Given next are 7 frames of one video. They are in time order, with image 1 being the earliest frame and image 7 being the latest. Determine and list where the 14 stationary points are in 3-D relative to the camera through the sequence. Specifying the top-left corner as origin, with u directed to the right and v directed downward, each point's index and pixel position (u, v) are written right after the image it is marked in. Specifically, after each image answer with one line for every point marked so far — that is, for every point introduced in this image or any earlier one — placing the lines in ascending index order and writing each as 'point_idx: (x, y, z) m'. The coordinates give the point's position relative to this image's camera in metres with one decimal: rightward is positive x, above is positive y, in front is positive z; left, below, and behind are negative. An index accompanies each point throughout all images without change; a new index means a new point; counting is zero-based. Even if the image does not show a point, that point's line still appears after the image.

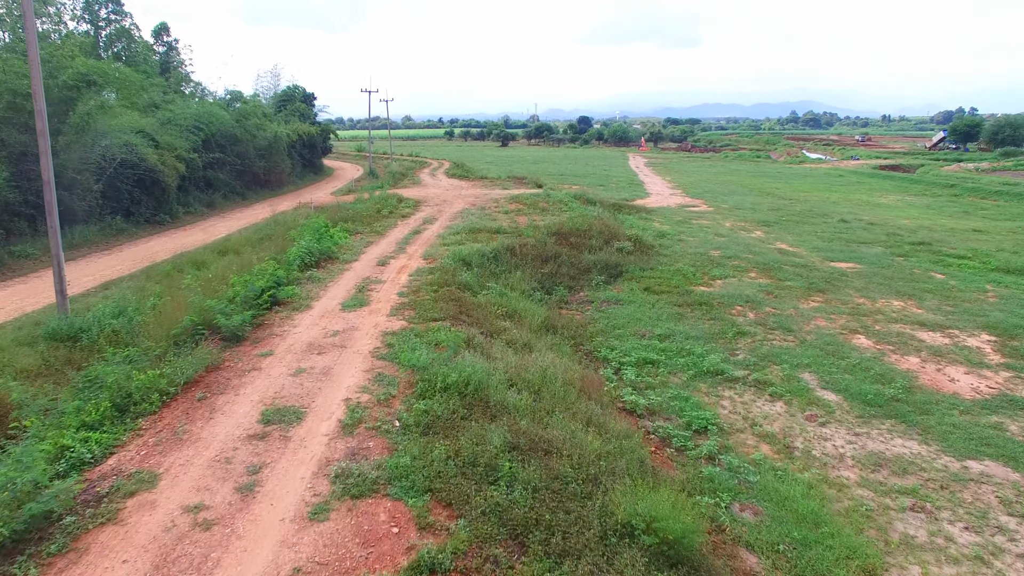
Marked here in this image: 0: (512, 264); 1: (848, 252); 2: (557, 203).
0: (0.0, +0.4, +10.6) m
1: (+7.8, +0.8, +14.5) m
2: (+1.3, +2.5, +18.0) m
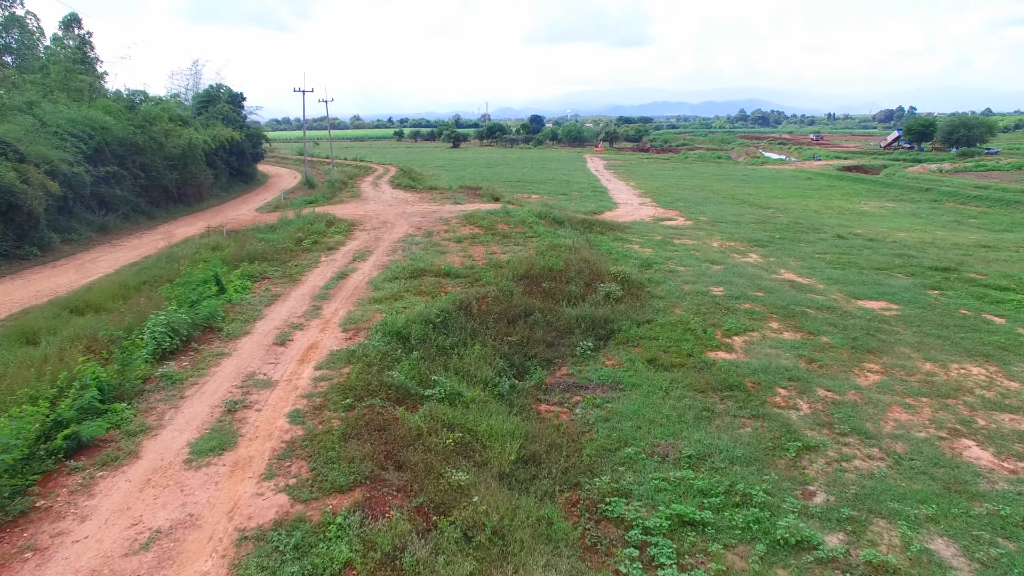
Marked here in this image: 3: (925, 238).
0: (-0.6, -0.6, +7.7) m
1: (+7.0, +0.1, +12.2) m
2: (+0.2, +1.6, +15.1) m
3: (+12.7, +1.5, +19.1) m
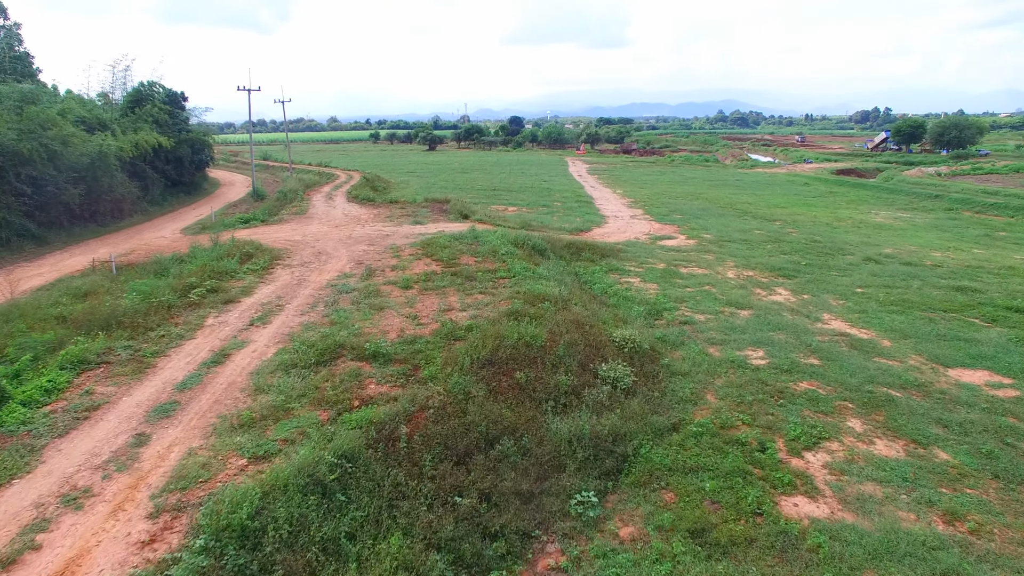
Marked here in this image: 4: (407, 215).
0: (-0.9, -1.5, +4.5) m
1: (+6.5, -0.8, +9.2) m
2: (-0.4, +0.6, +11.9) m
3: (+12.0, +0.7, +16.2) m
4: (-3.0, +2.1, +18.0) m
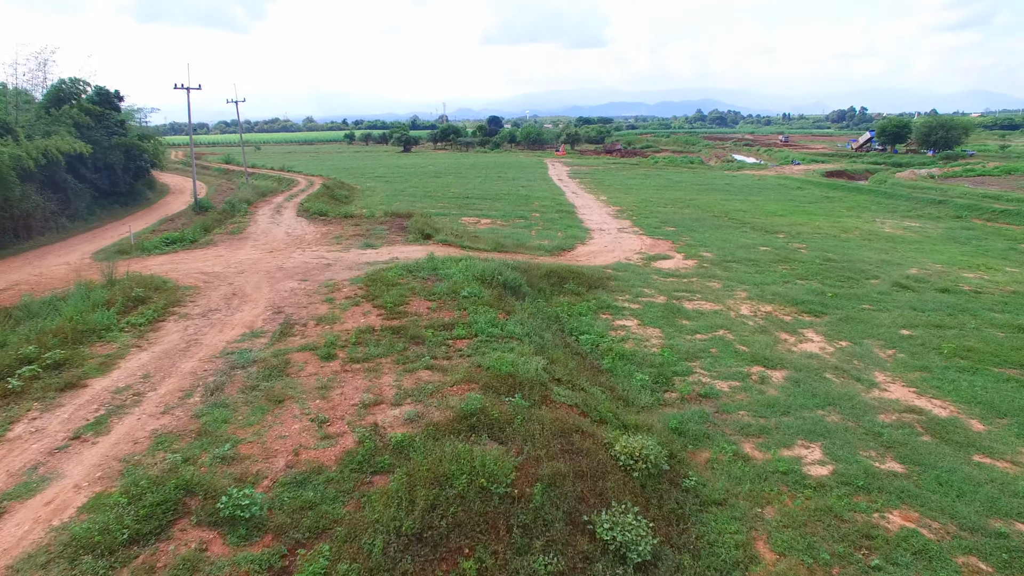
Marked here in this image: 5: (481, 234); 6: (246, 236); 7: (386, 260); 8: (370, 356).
0: (-1.2, -2.3, +1.9) m
1: (+6.0, -1.5, +6.8) m
2: (-0.9, -0.2, +9.3) m
3: (+11.3, +0.1, +14.0) m
4: (-3.8, +1.3, +15.3) m
5: (-0.9, +1.5, +17.7) m
6: (-6.9, +1.3, +16.0) m
7: (-2.5, +0.6, +12.5) m
8: (-1.6, -0.7, +7.1) m
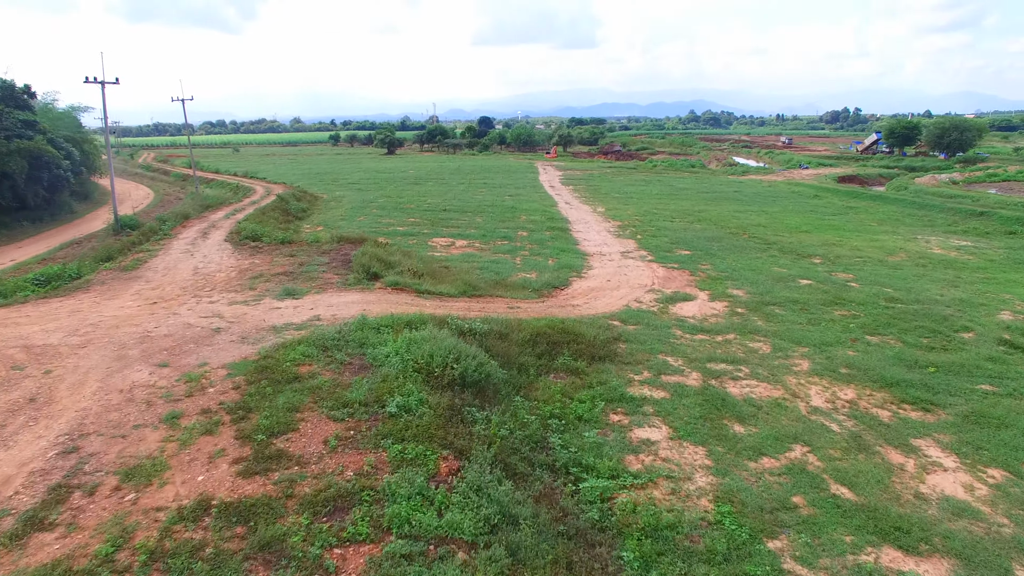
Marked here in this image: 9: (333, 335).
0: (-1.5, -3.3, -1.8) m
1: (+5.7, -2.5, +3.2) m
2: (-1.3, -1.2, +5.7) m
3: (+10.9, -0.9, +10.5) m
4: (-4.2, +0.3, +11.6) m
5: (-1.4, +0.4, +14.1) m
6: (-7.3, +0.3, +12.2) m
7: (-3.0, -0.5, +8.8) m
8: (-2.0, -1.8, +3.5) m
9: (-2.3, -0.6, +7.9) m
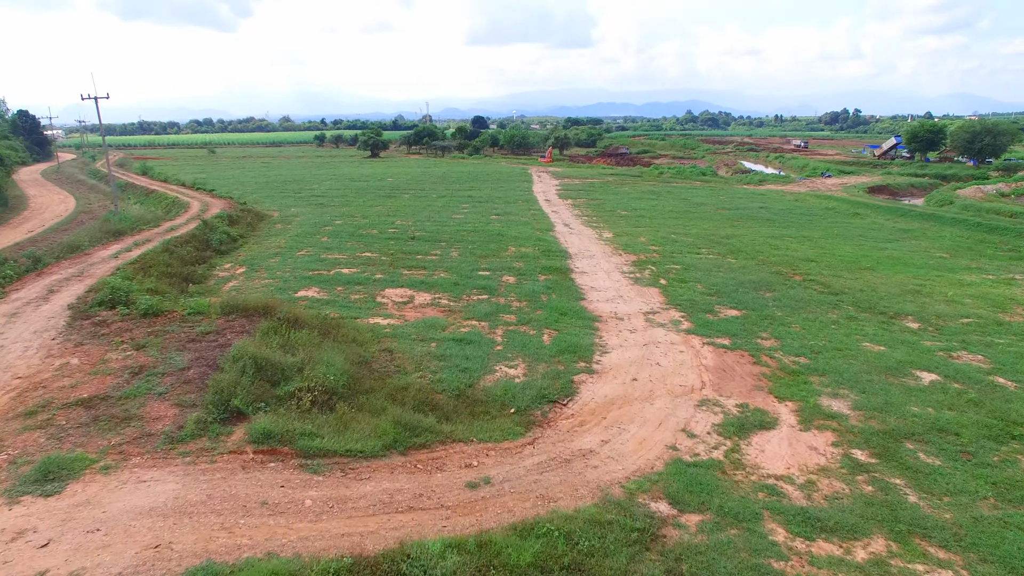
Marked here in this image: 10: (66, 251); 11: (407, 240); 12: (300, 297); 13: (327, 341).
0: (-1.7, -4.8, -6.7) m
1: (+5.4, -4.0, -1.6) m
2: (-1.6, -2.7, +0.8) m
3: (+10.5, -2.4, +5.8) m
4: (-4.6, -1.2, +6.7) m
5: (-1.8, -1.1, +9.2) m
6: (-7.7, -1.2, +7.3) m
7: (-3.3, -2.0, +3.9) m
8: (-2.3, -3.3, -1.4) m
9: (-2.6, -2.1, +3.0) m
10: (-11.6, +1.0, +16.2) m
11: (-3.3, +1.5, +19.4) m
12: (-4.4, -0.2, +12.9) m
13: (-2.9, -0.8, +9.6) m
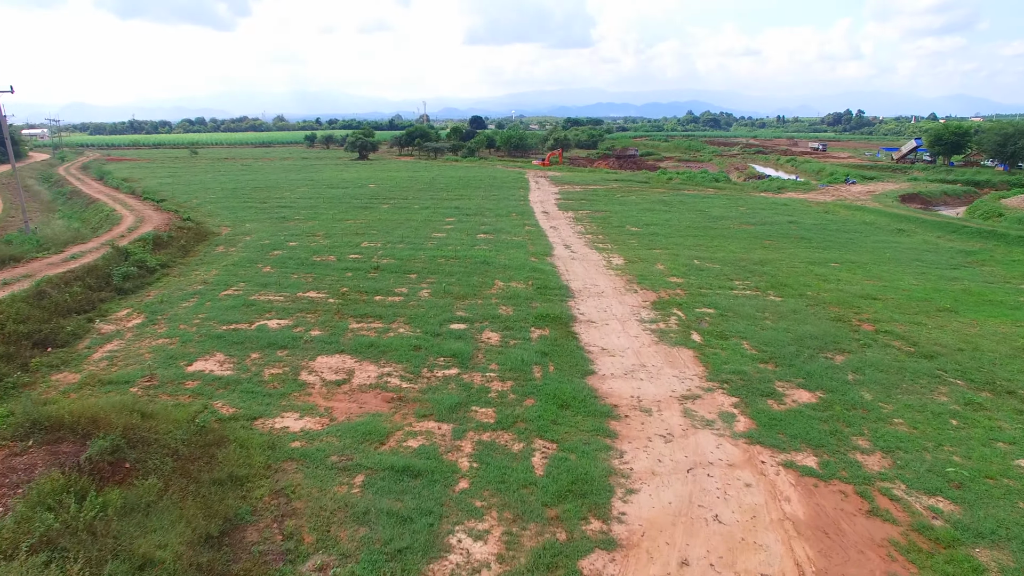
0: (-2.0, -5.9, -10.5) m
1: (+5.1, -5.1, -5.4) m
2: (-1.9, -3.8, -3.0) m
3: (+10.2, -3.5, +2.0) m
4: (-4.9, -2.3, +2.9) m
5: (-2.1, -2.2, +5.4) m
6: (-8.0, -2.3, +3.5) m
7: (-3.6, -3.1, +0.1) m
8: (-2.6, -4.4, -5.2) m
9: (-2.9, -3.2, -0.8) m
10: (-11.9, -0.1, +12.4) m
11: (-3.6, +0.5, +15.6) m
12: (-4.7, -1.3, +9.1) m
13: (-3.2, -1.8, +5.8) m
